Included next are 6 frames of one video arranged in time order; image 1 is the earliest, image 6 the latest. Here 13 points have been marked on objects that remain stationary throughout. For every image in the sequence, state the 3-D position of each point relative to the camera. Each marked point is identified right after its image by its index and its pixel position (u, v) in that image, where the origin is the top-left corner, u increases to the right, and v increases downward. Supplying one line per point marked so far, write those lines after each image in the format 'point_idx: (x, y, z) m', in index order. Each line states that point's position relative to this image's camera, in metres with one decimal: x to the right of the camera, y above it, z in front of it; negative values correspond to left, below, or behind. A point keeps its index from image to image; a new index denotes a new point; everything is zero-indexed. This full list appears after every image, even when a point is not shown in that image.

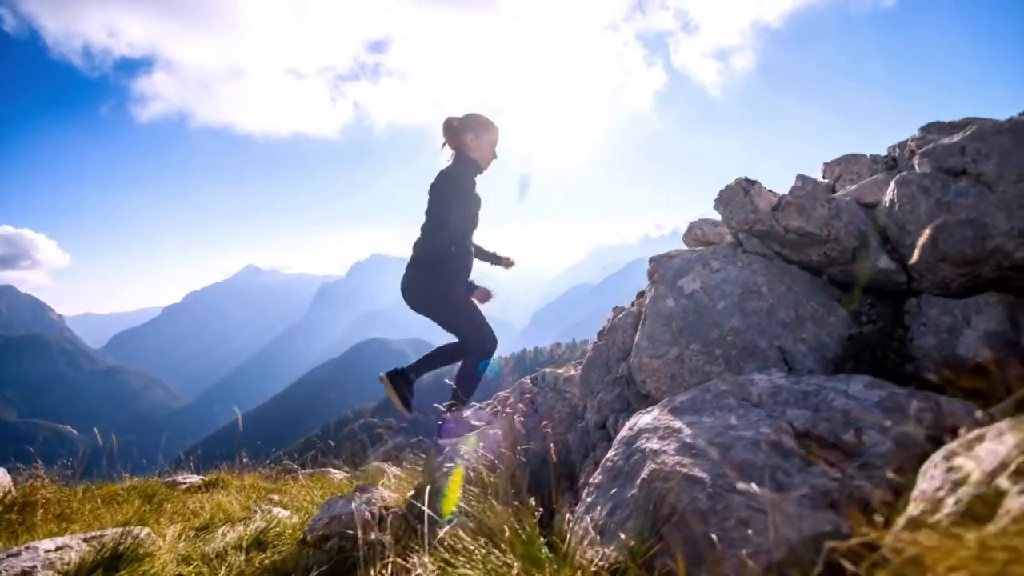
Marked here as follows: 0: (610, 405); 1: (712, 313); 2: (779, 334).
0: (+1.4, -1.6, +7.6) m
1: (+2.5, -0.3, +6.8) m
2: (+3.2, -0.6, +6.6) m
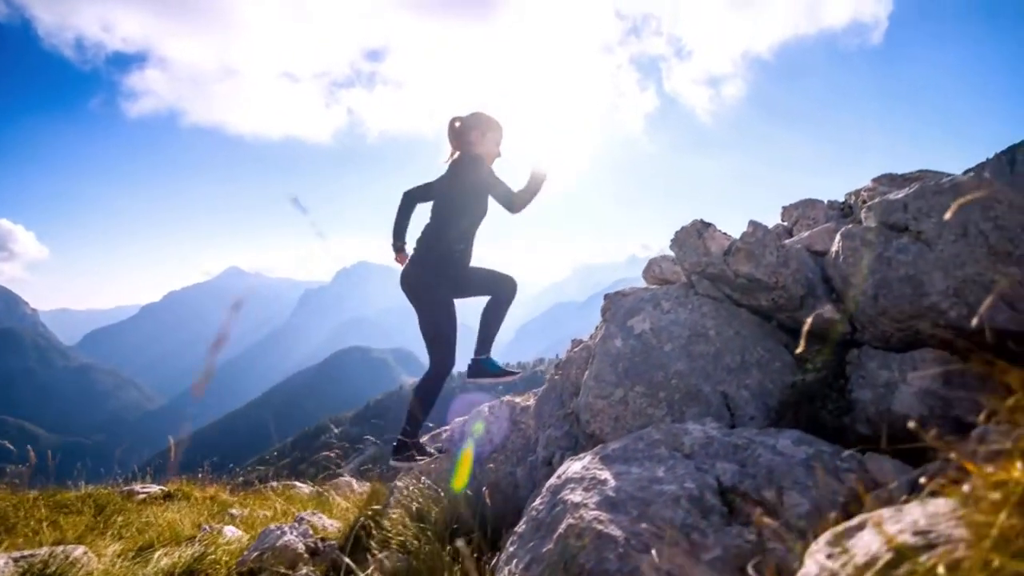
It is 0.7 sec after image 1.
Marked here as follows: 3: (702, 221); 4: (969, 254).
0: (+0.6, -2.1, +7.6) m
1: (+1.8, -0.8, +6.8) m
2: (+2.6, -1.1, +6.7) m
3: (+2.7, +0.9, +7.8) m
4: (+4.8, +0.4, +5.8) m
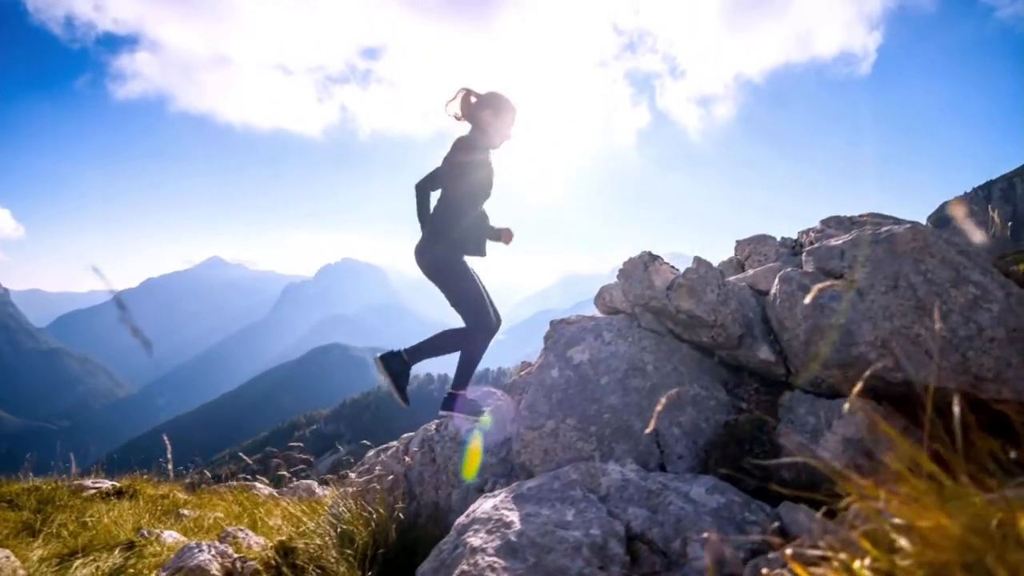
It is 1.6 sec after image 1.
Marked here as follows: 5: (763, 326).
0: (-0.3, -2.5, +7.5) m
1: (+1.0, -1.2, +6.8) m
2: (+1.7, -1.5, +6.6) m
3: (+2.0, +0.5, +7.8) m
4: (+4.1, -0.2, +5.8) m
5: (+3.2, -0.5, +6.9) m
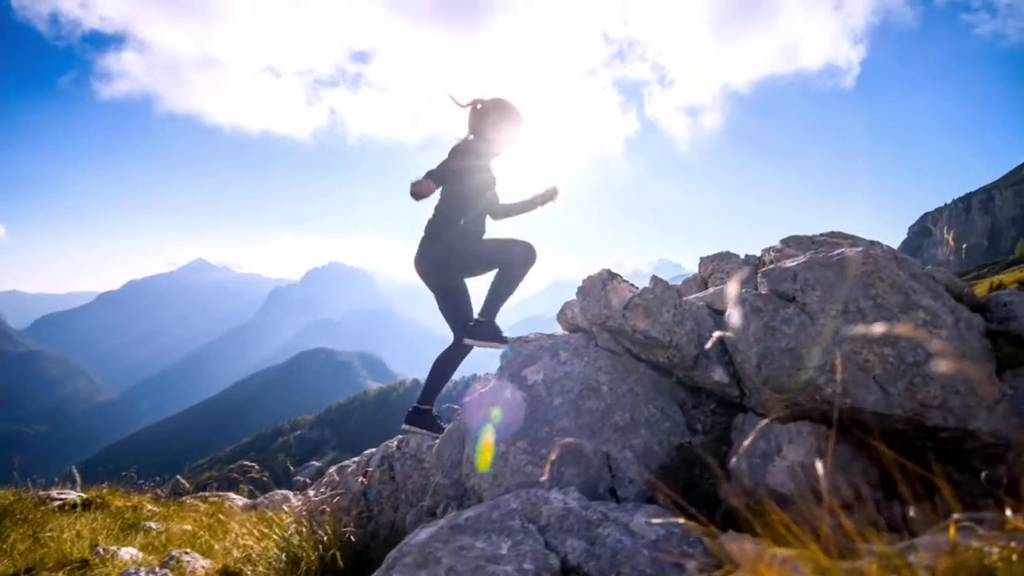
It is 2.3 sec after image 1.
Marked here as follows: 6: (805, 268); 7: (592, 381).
0: (-0.9, -2.7, +7.3) m
1: (+0.4, -1.5, +6.7) m
2: (+1.1, -1.8, +6.5) m
3: (+1.4, +0.2, +7.7) m
4: (+3.5, -0.5, +5.8) m
5: (+2.6, -0.7, +6.9) m
6: (+3.4, +0.2, +6.3) m
7: (+1.0, -1.2, +6.9) m
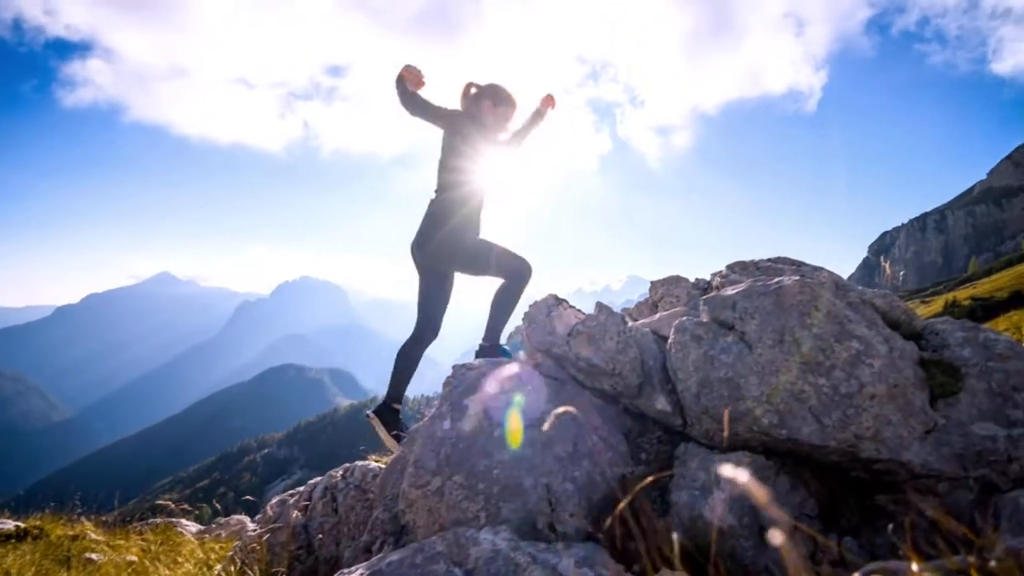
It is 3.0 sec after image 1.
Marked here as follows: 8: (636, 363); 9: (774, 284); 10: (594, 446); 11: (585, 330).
0: (-1.6, -3.0, +7.0) m
1: (-0.3, -1.8, +6.5) m
2: (+0.4, -2.1, +6.3) m
3: (+0.6, -0.1, +7.6) m
4: (+2.8, -0.8, +5.7) m
5: (+1.8, -1.1, +6.8) m
6: (+2.7, -0.1, +6.3) m
7: (+0.3, -1.5, +6.8) m
8: (+1.6, -0.9, +6.9) m
9: (+3.0, 0.0, +6.3) m
10: (+1.0, -1.9, +6.7) m
11: (+0.9, -0.5, +7.0) m
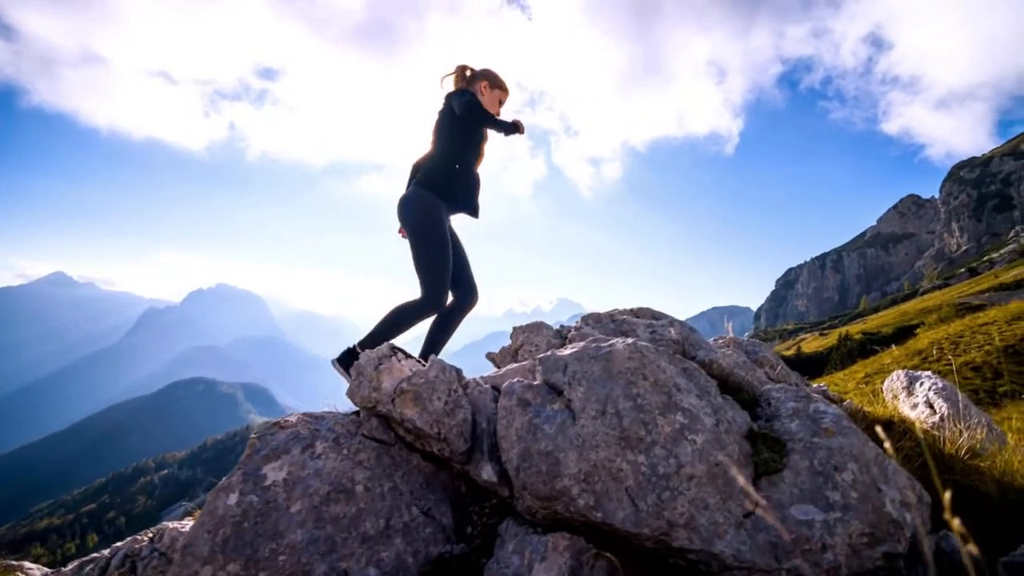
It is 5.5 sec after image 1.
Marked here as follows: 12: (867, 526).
0: (-3.8, -3.5, +5.9) m
1: (-2.4, -2.3, +5.5) m
2: (-1.6, -2.7, +5.5) m
3: (-1.5, -0.7, +6.8) m
4: (+0.9, -1.4, +5.3) m
5: (-0.2, -1.7, +6.2) m
6: (+0.7, -0.8, +5.9) m
7: (-1.8, -2.1, +5.9) m
8: (-0.5, -1.6, +6.2) m
9: (+1.0, -0.6, +5.8) m
10: (-1.1, -2.5, +5.9) m
11: (-1.1, -1.1, +6.2) m
12: (+3.3, -2.2, +5.0) m
